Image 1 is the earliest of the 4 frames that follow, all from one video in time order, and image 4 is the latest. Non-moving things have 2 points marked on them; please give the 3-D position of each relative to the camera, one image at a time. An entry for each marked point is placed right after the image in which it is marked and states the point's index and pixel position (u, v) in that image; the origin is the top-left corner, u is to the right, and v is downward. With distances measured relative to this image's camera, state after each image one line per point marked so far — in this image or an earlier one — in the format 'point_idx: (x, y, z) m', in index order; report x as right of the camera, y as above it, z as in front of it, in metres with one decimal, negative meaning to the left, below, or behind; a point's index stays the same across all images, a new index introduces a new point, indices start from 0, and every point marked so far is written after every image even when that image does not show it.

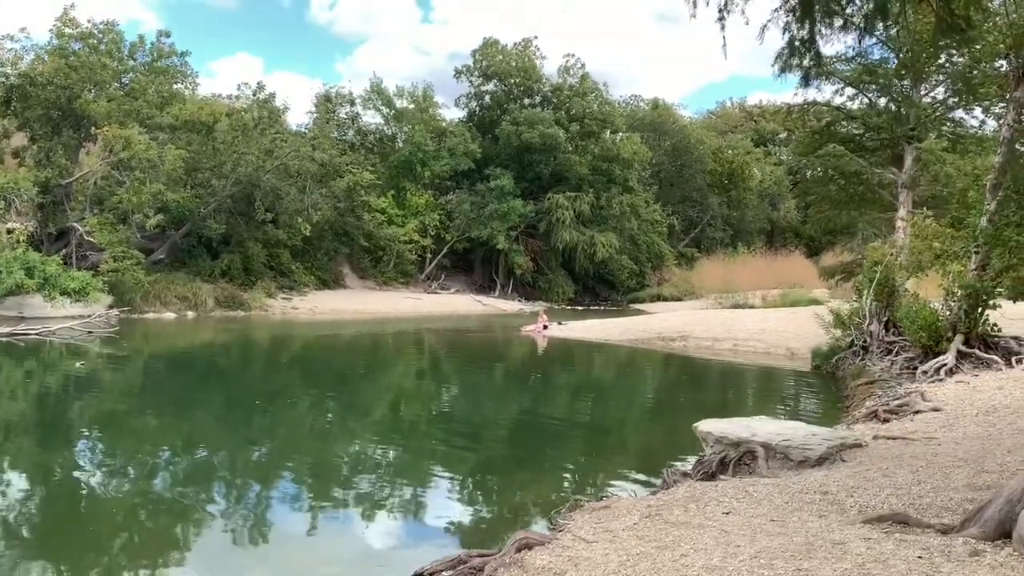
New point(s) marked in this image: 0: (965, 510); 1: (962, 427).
0: (+2.1, -1.0, +4.2) m
1: (+3.5, -1.1, +6.9) m
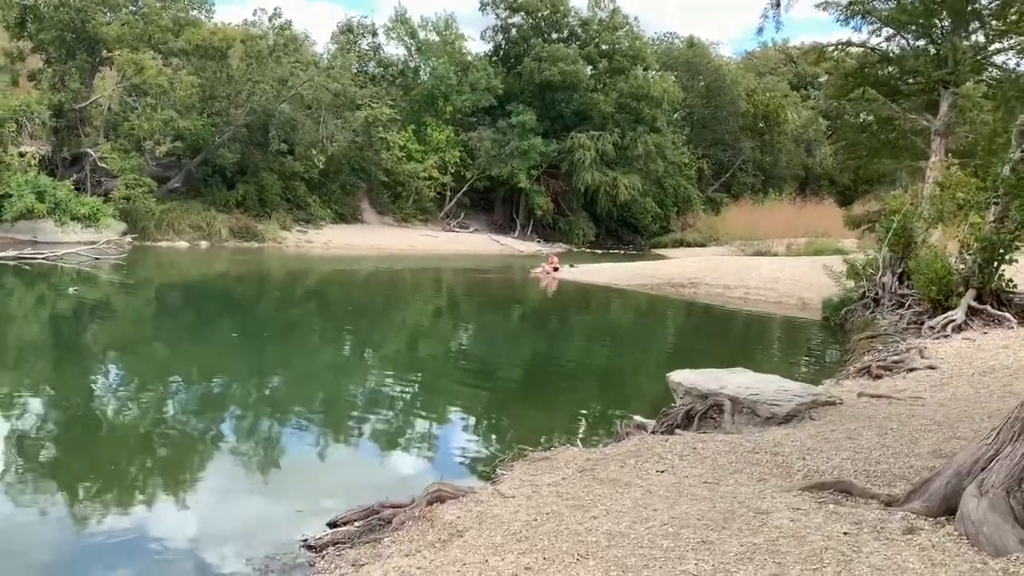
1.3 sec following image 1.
0: (+1.8, -0.8, +3.8) m
1: (+3.2, -0.7, +6.5) m
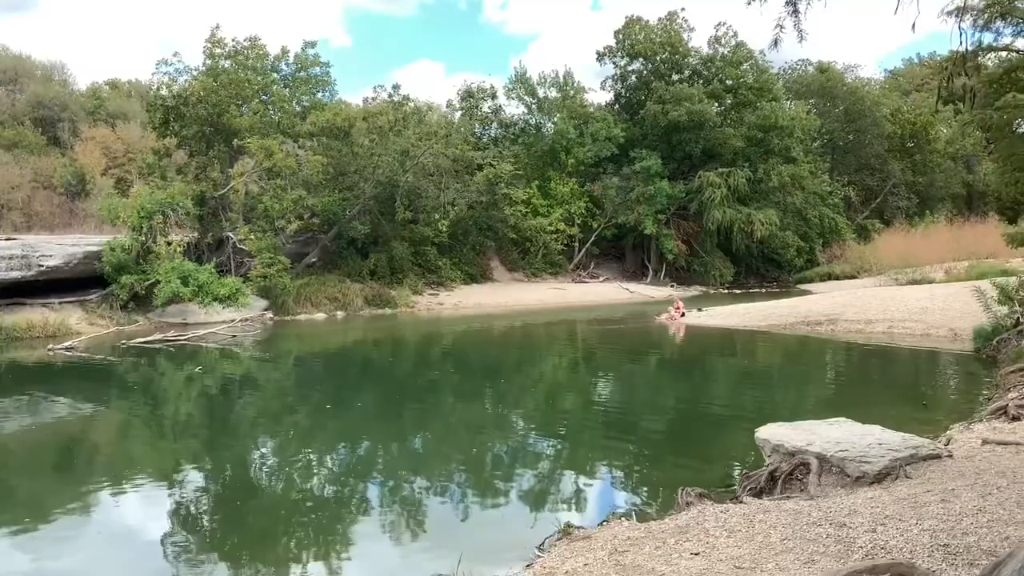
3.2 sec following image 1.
0: (+1.8, -0.9, +3.2) m
1: (+3.7, -0.9, +5.5) m
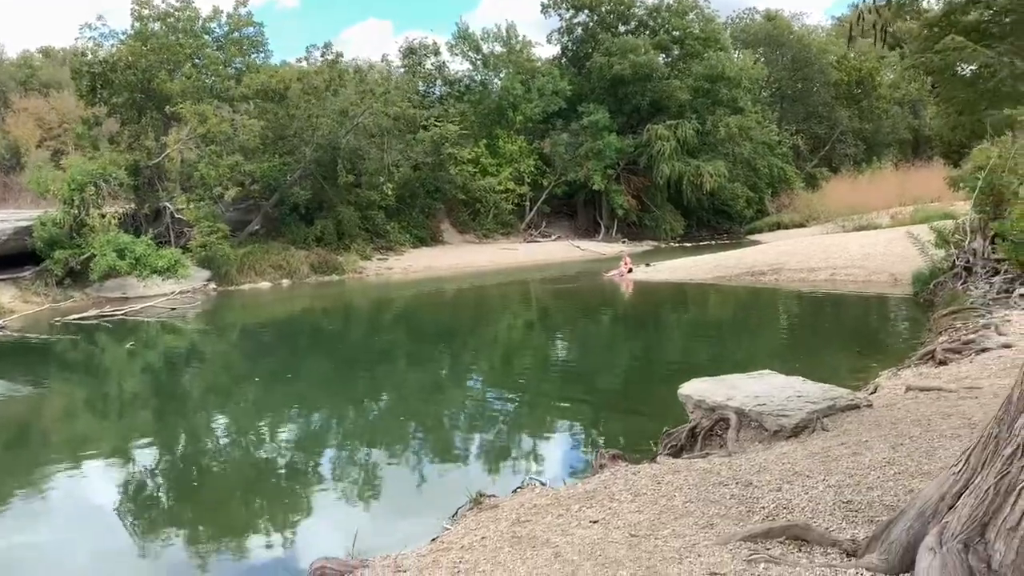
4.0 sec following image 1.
0: (+1.4, -0.8, +3.1) m
1: (+3.2, -0.5, +5.5) m
